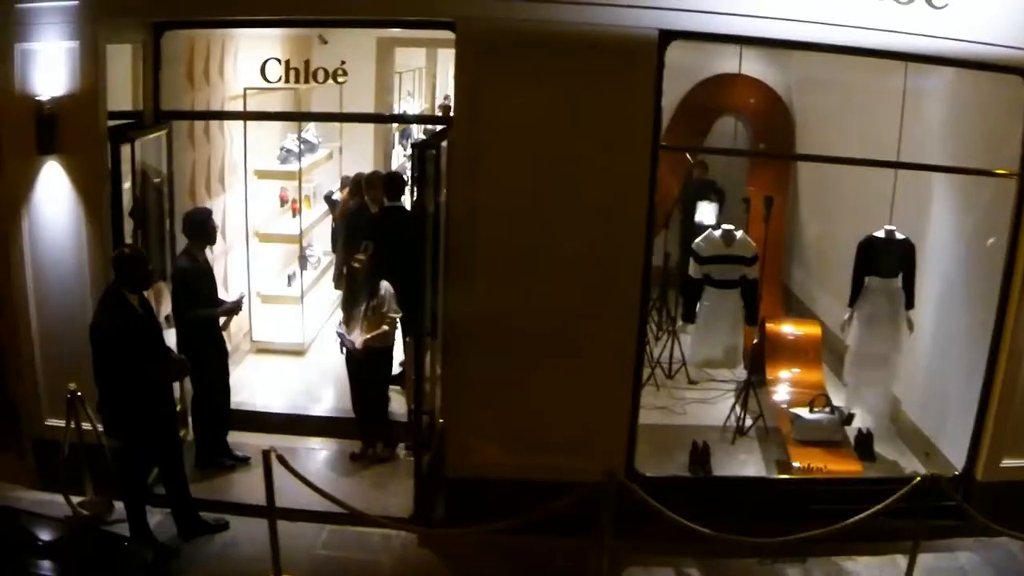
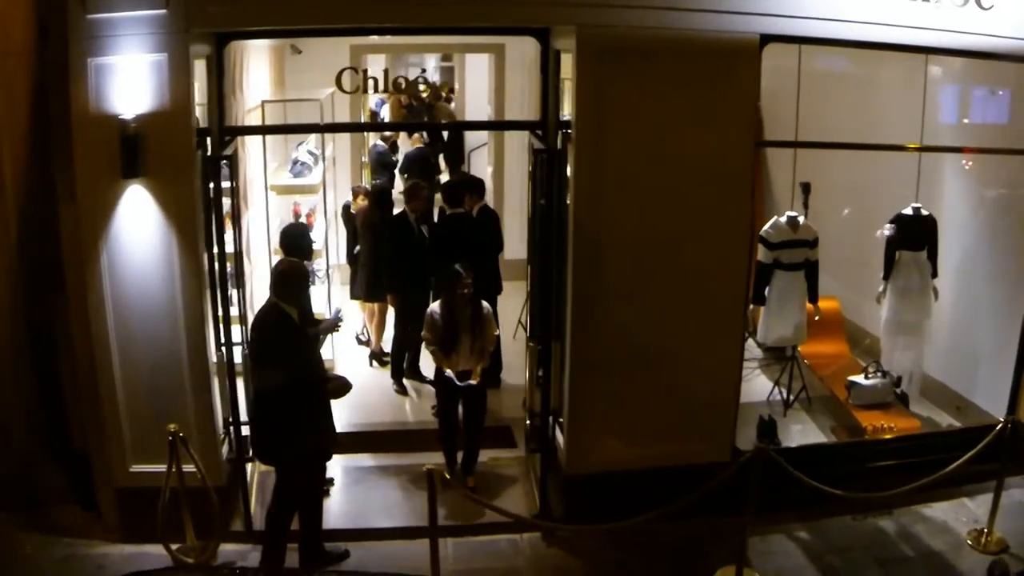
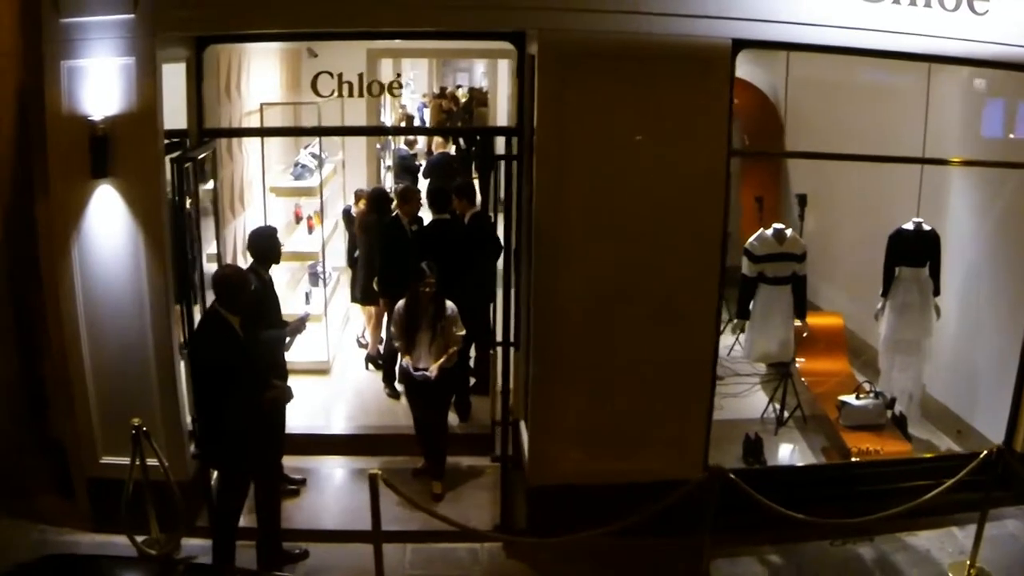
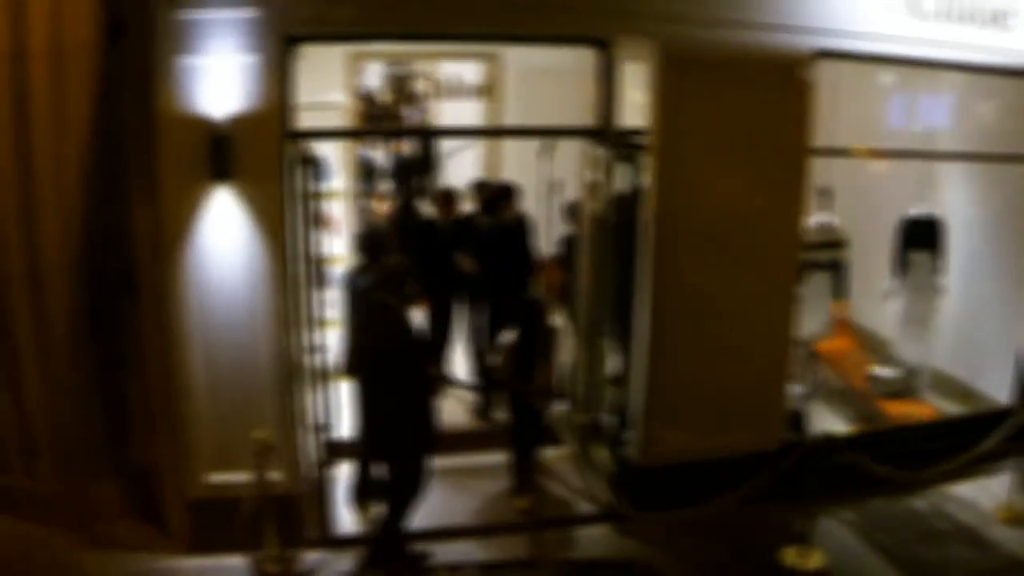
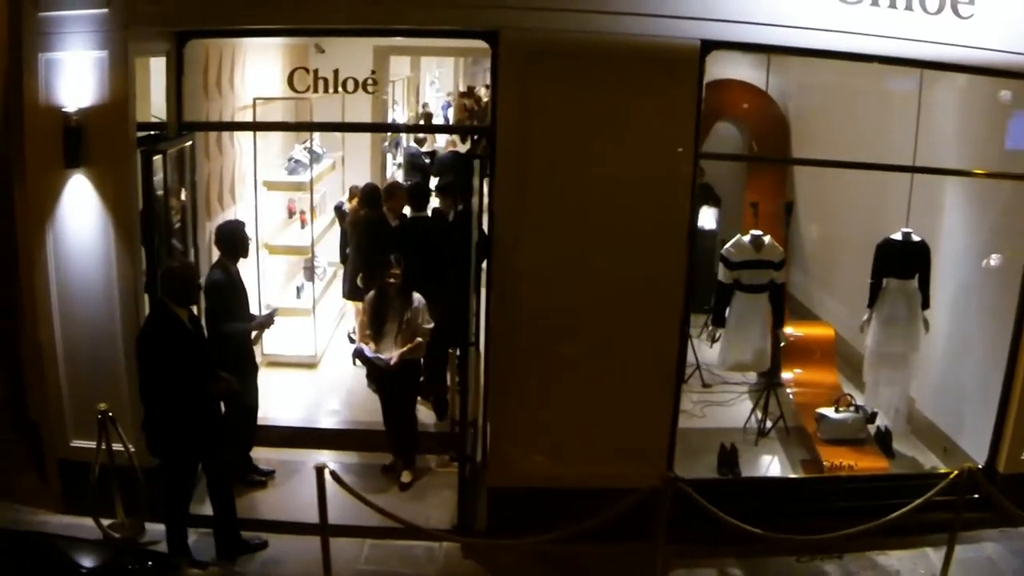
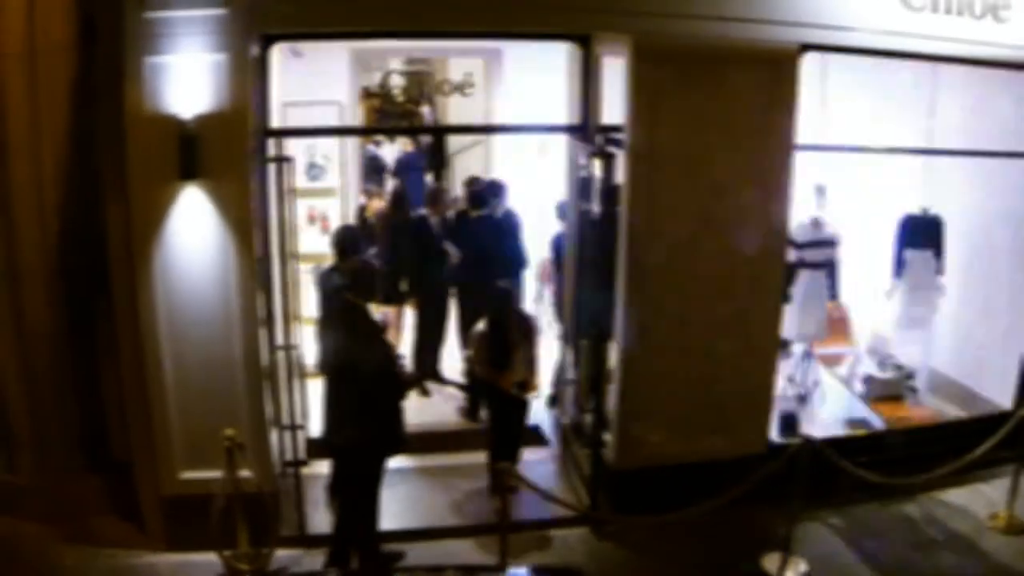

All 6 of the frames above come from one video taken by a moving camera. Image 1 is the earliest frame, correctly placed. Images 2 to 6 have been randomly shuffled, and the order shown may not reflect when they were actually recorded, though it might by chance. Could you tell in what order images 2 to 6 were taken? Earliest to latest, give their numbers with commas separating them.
5, 3, 2, 6, 4
